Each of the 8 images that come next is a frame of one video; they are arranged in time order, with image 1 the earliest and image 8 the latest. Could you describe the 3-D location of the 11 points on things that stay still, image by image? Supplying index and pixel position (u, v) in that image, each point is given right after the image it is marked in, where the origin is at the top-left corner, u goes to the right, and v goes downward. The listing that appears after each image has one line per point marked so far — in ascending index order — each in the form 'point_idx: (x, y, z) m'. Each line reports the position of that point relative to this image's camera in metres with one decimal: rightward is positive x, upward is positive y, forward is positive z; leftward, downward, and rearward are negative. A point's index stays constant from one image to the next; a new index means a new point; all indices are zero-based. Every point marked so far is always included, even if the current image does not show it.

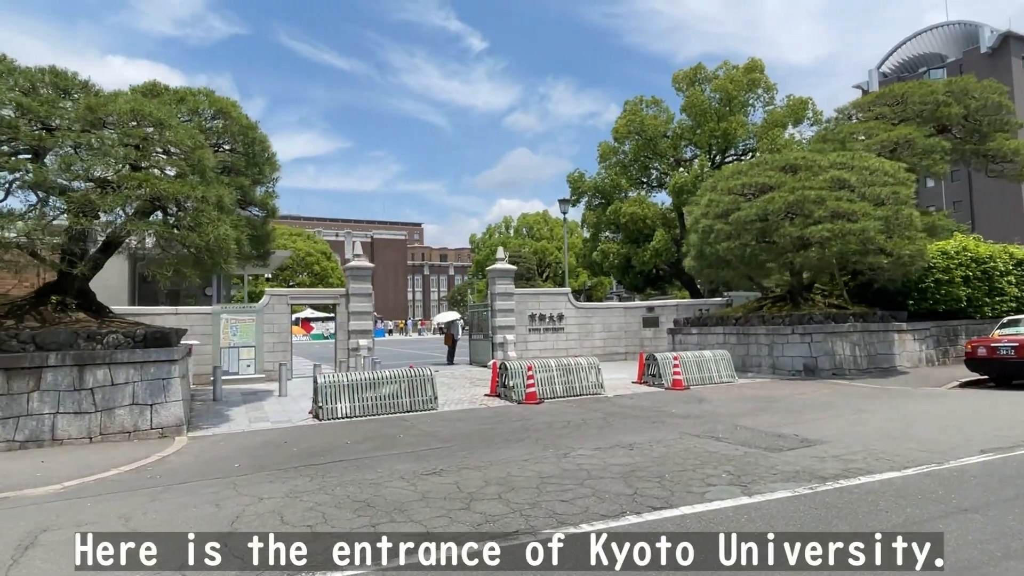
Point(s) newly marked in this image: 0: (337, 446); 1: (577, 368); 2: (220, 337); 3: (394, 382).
0: (-2.5, -2.2, +9.3) m
1: (+1.3, -1.6, +13.8) m
2: (-7.5, -1.3, +17.1) m
3: (-2.2, -1.7, +12.3) m
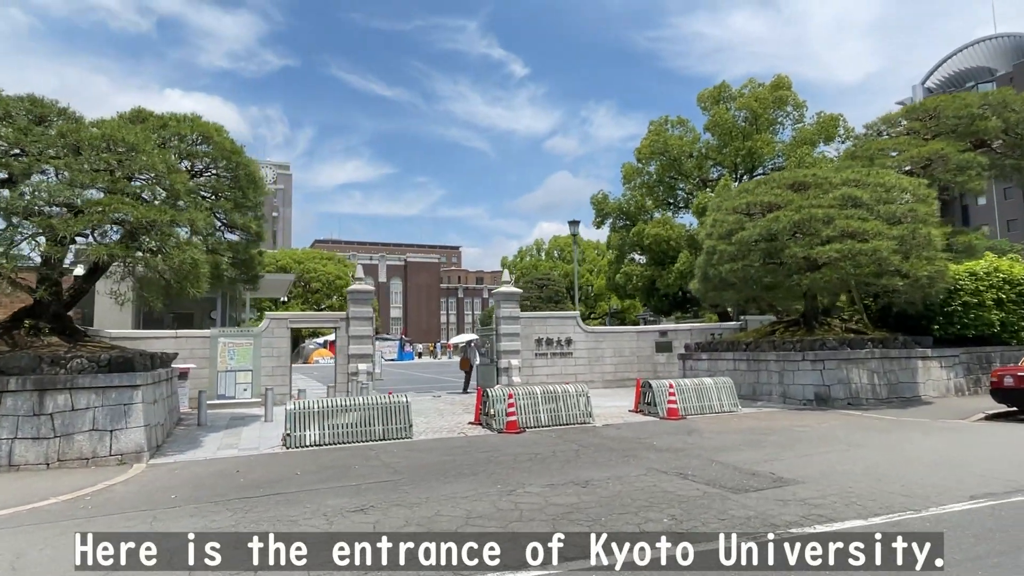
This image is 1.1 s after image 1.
0: (-3.1, -2.5, +8.9) m
1: (+1.0, -2.1, +13.2) m
2: (-7.6, -1.9, +17.1) m
3: (-2.6, -2.2, +11.9) m
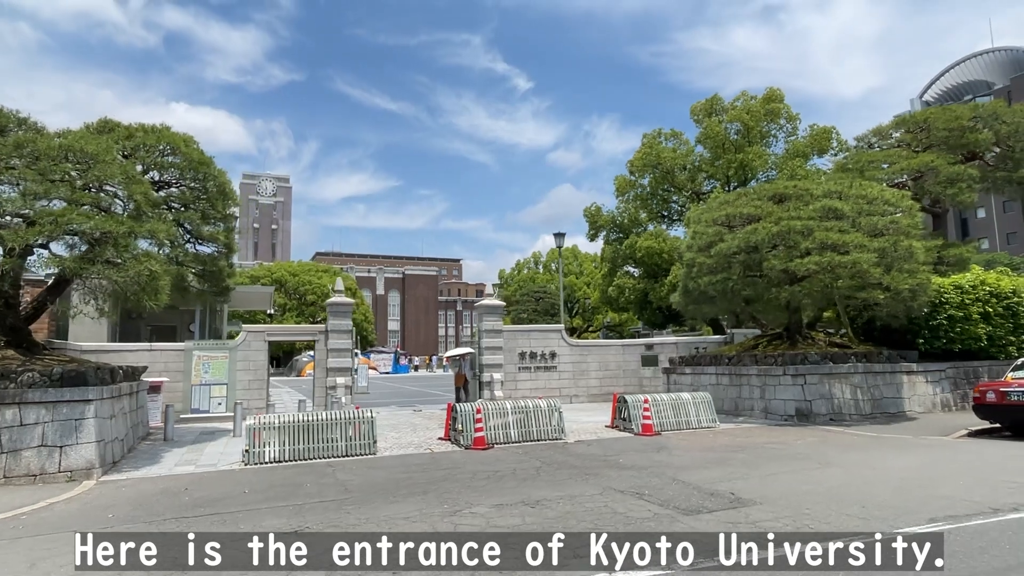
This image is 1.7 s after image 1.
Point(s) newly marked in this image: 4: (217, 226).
0: (-3.7, -2.7, +8.6) m
1: (+0.4, -2.4, +12.9) m
2: (-8.2, -2.2, +16.9) m
3: (-3.2, -2.4, +11.7) m
4: (-6.2, +1.3, +14.0) m
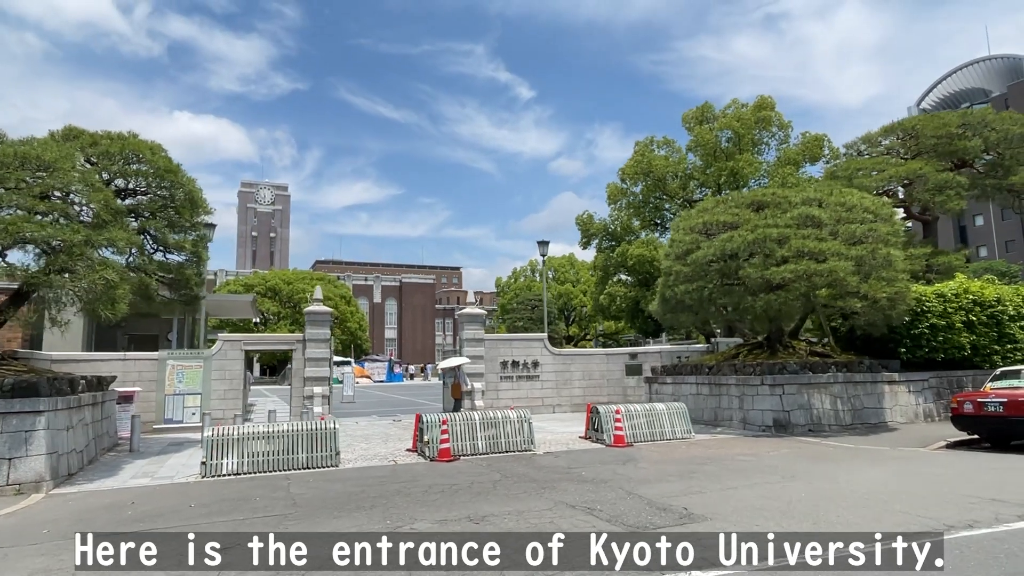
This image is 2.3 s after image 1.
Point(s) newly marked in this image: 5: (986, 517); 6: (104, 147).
0: (-4.3, -2.8, +8.4) m
1: (-0.2, -2.5, +12.7) m
2: (-8.7, -2.4, +16.7) m
3: (-3.8, -2.6, +11.5) m
4: (-6.8, +1.1, +13.9) m
5: (+5.0, -2.4, +7.0) m
6: (-7.7, +2.7, +12.5) m
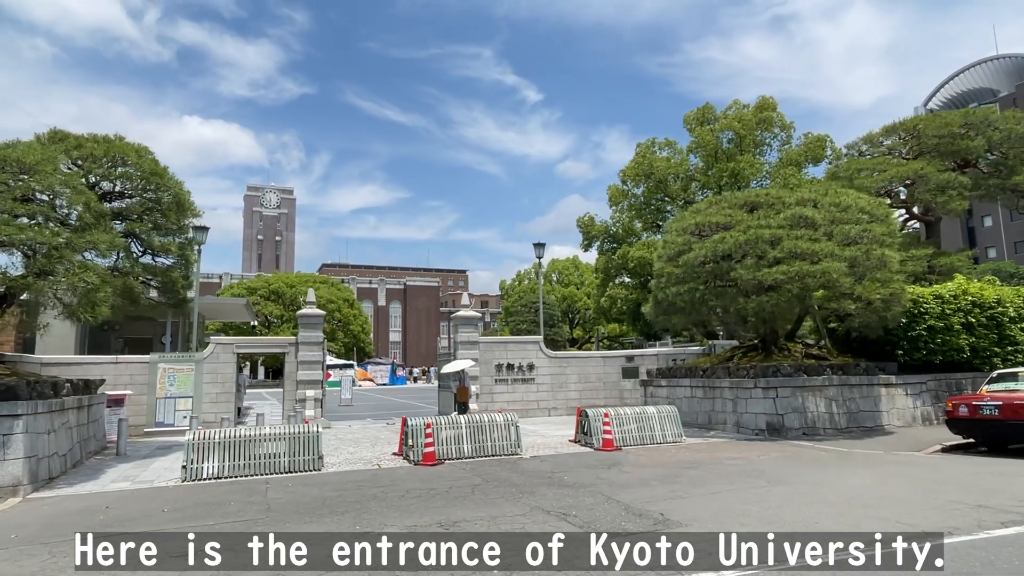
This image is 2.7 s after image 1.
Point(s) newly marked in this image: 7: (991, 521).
0: (-4.6, -2.8, +8.4) m
1: (-0.4, -2.6, +12.6) m
2: (-8.9, -2.5, +16.7) m
3: (-4.1, -2.6, +11.4) m
4: (-7.1, +1.0, +13.8) m
5: (+4.7, -2.4, +6.8) m
6: (-8.0, +2.6, +12.5) m
7: (+4.9, -2.4, +6.9) m
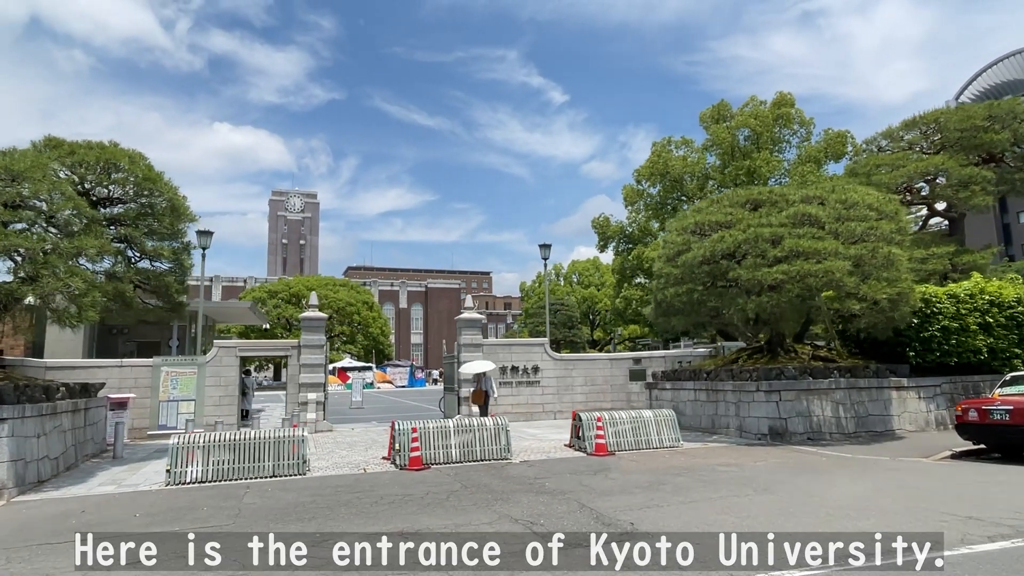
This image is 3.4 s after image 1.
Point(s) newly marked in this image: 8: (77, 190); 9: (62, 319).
0: (-4.9, -2.9, +8.3) m
1: (-0.6, -2.6, +12.4) m
2: (-8.9, -2.6, +16.8) m
3: (-4.3, -2.7, +11.3) m
4: (-7.2, +0.9, +13.9) m
5: (+4.2, -2.4, +6.4) m
6: (-8.2, +2.5, +12.7) m
7: (+4.5, -2.4, +6.5) m
8: (-8.3, +1.8, +12.6) m
9: (-7.6, -0.5, +11.2) m
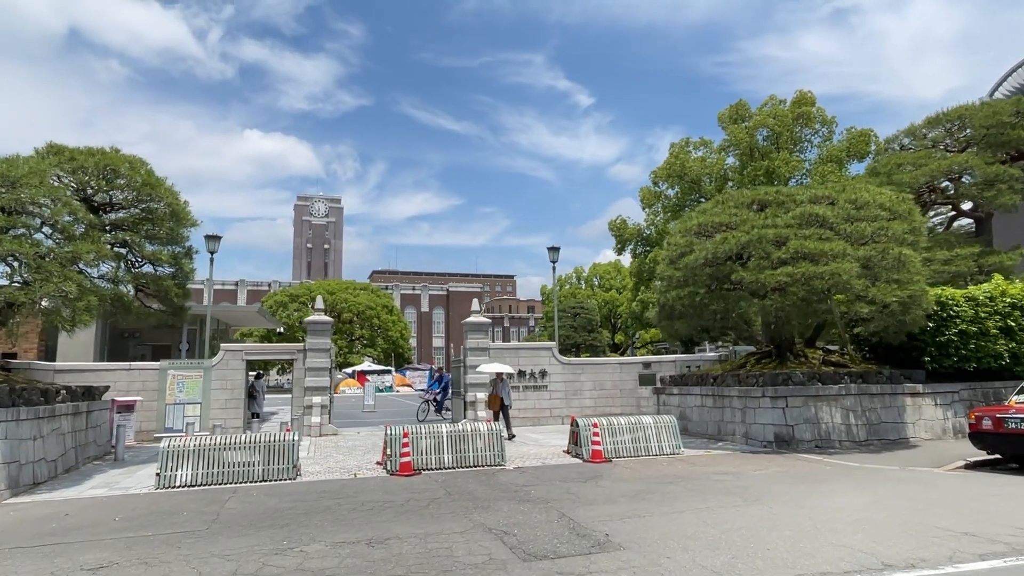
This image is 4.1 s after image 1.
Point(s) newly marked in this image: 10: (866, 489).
0: (-5.2, -3.0, +8.3) m
1: (-0.7, -2.7, +12.2) m
2: (-8.9, -2.7, +17.0) m
3: (-4.4, -2.7, +11.3) m
4: (-7.3, +0.9, +14.0) m
5: (+3.9, -2.4, +6.0) m
6: (-8.3, +2.4, +12.8) m
7: (+4.2, -2.4, +6.1) m
8: (-8.4, +1.8, +12.7) m
9: (-7.8, -0.6, +11.3) m
10: (+5.1, -2.9, +9.6) m
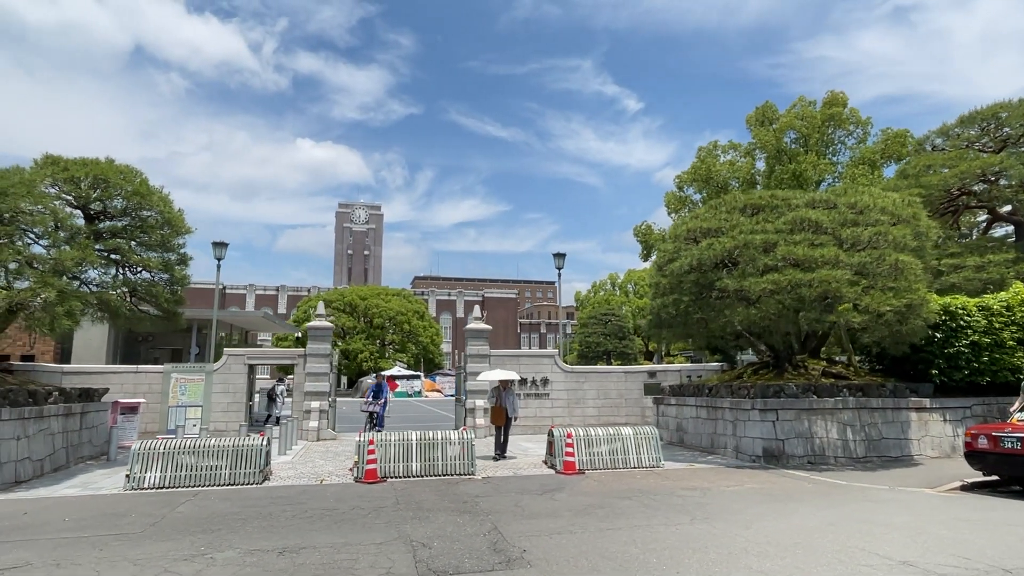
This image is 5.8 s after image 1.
0: (-6.0, -3.0, +8.5) m
1: (-1.2, -2.8, +12.1) m
2: (-9.0, -2.8, +17.4) m
3: (-5.0, -2.8, +11.4) m
4: (-7.6, +0.8, +14.4) m
5: (+2.9, -2.5, +5.6) m
6: (-8.7, +2.3, +13.3) m
7: (+3.2, -2.5, +5.6) m
8: (-8.8, +1.7, +13.2) m
9: (-8.3, -0.7, +11.7) m
10: (+4.4, -3.0, +9.1) m
